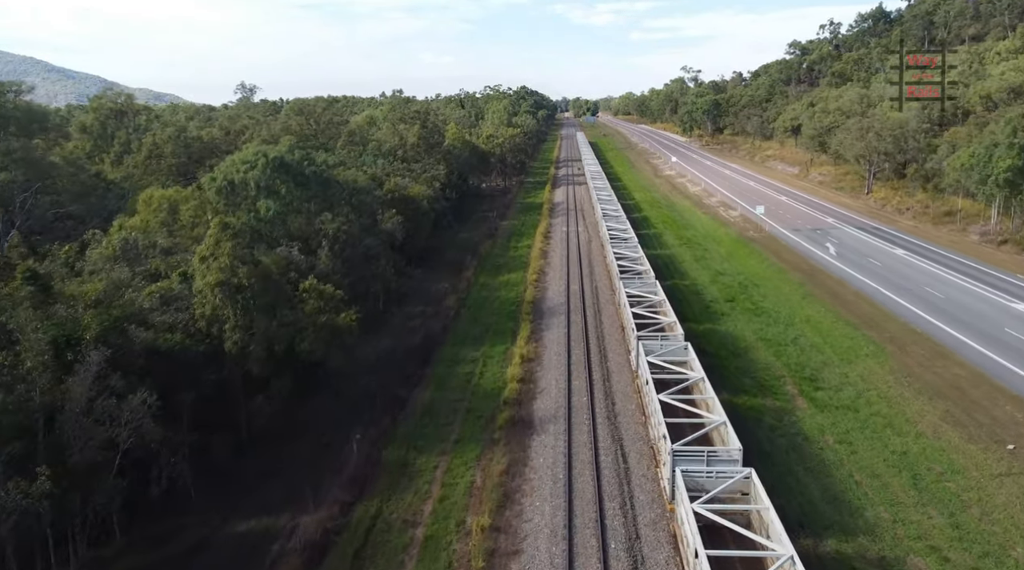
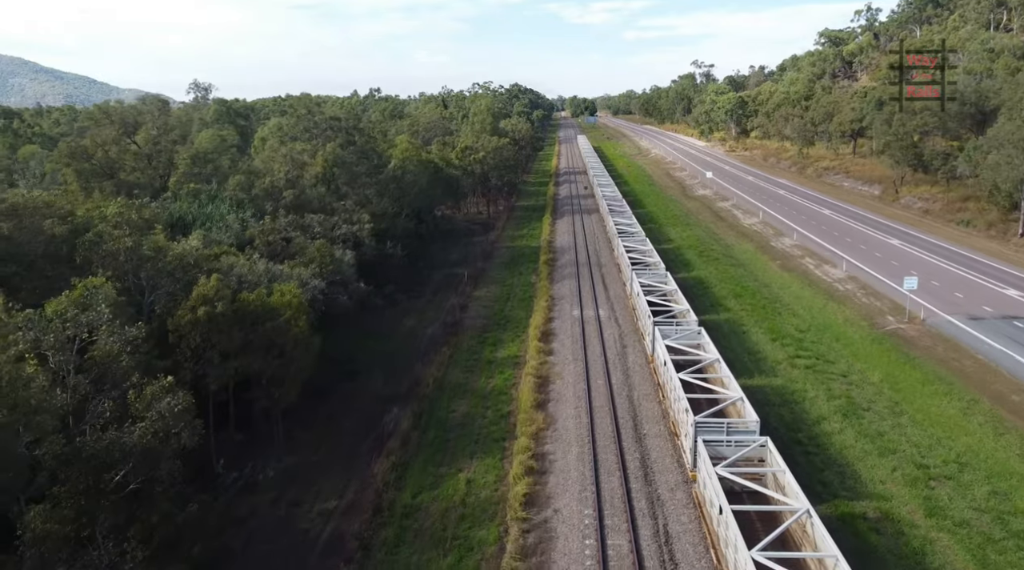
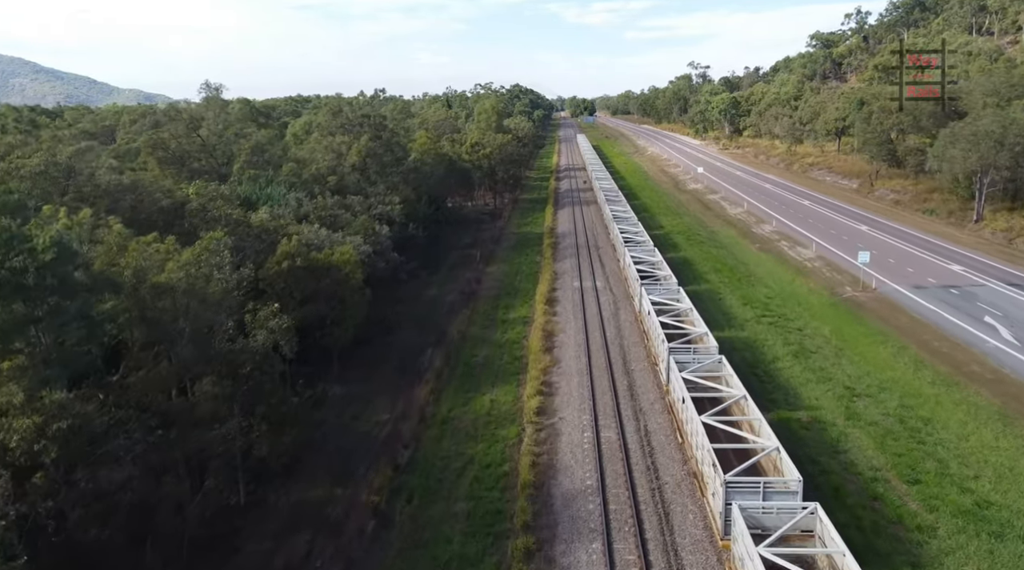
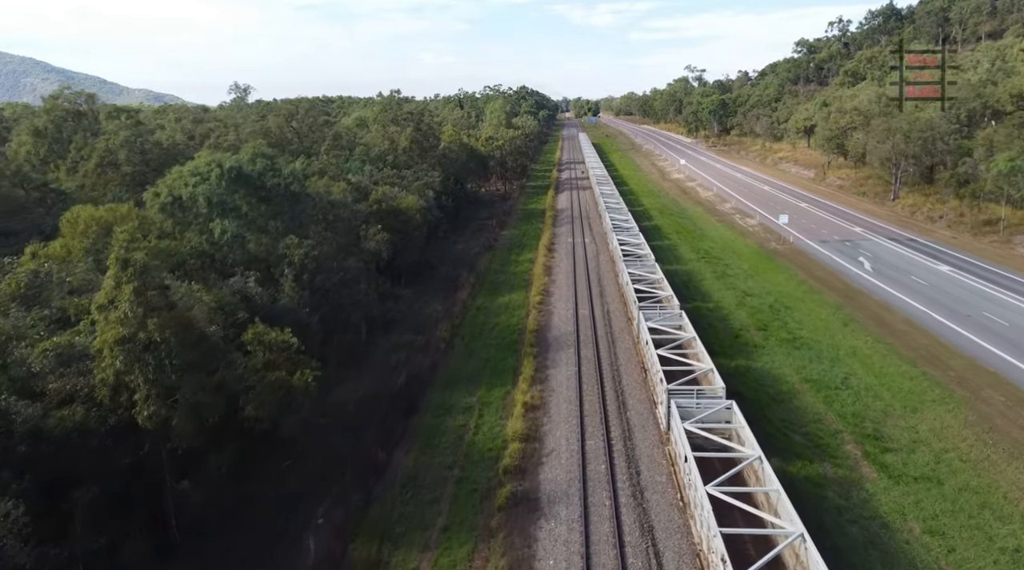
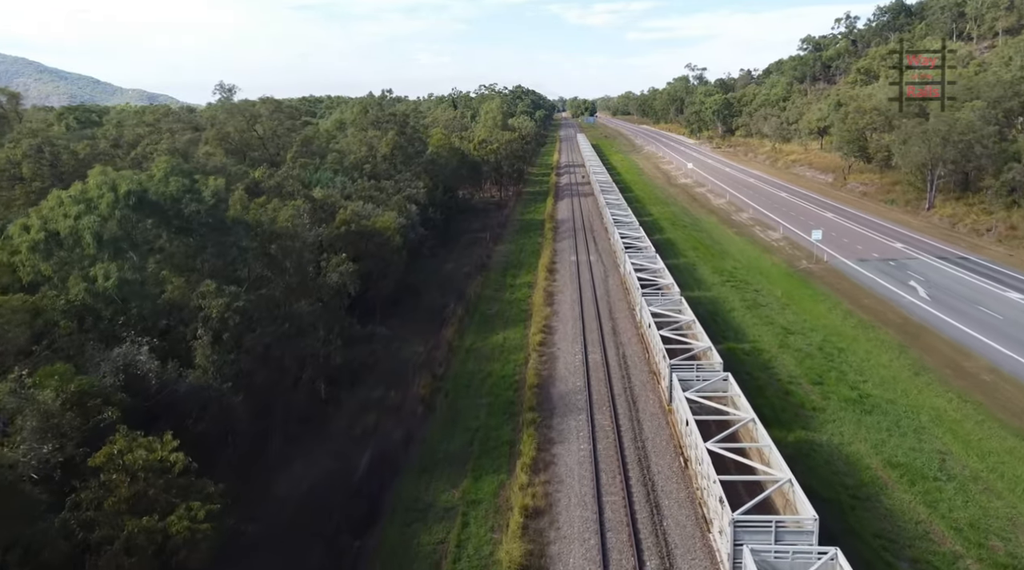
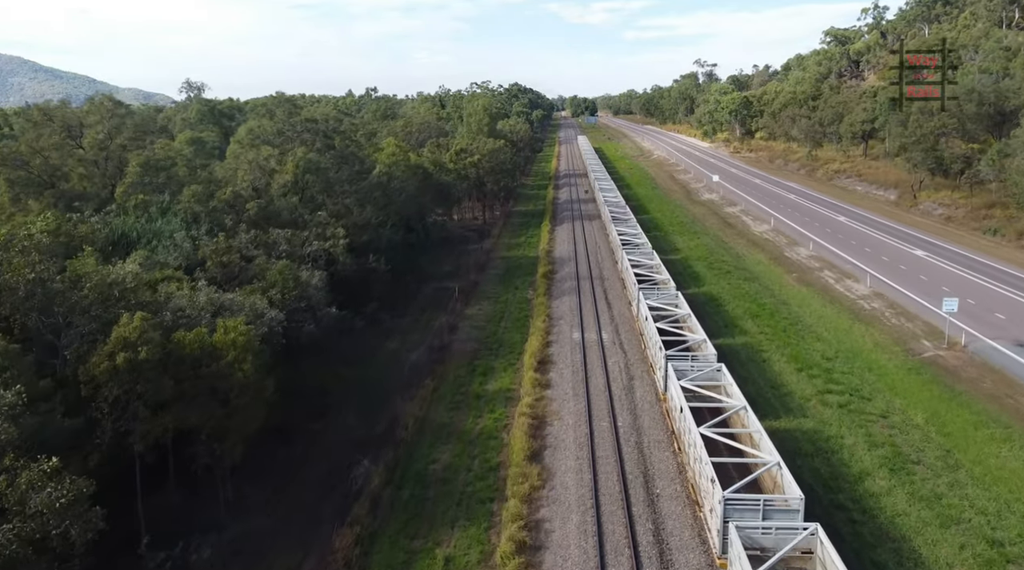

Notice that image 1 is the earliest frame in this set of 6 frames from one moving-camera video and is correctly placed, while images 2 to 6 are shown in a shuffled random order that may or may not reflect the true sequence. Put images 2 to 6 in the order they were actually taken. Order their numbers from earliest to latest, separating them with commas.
4, 5, 3, 2, 6
